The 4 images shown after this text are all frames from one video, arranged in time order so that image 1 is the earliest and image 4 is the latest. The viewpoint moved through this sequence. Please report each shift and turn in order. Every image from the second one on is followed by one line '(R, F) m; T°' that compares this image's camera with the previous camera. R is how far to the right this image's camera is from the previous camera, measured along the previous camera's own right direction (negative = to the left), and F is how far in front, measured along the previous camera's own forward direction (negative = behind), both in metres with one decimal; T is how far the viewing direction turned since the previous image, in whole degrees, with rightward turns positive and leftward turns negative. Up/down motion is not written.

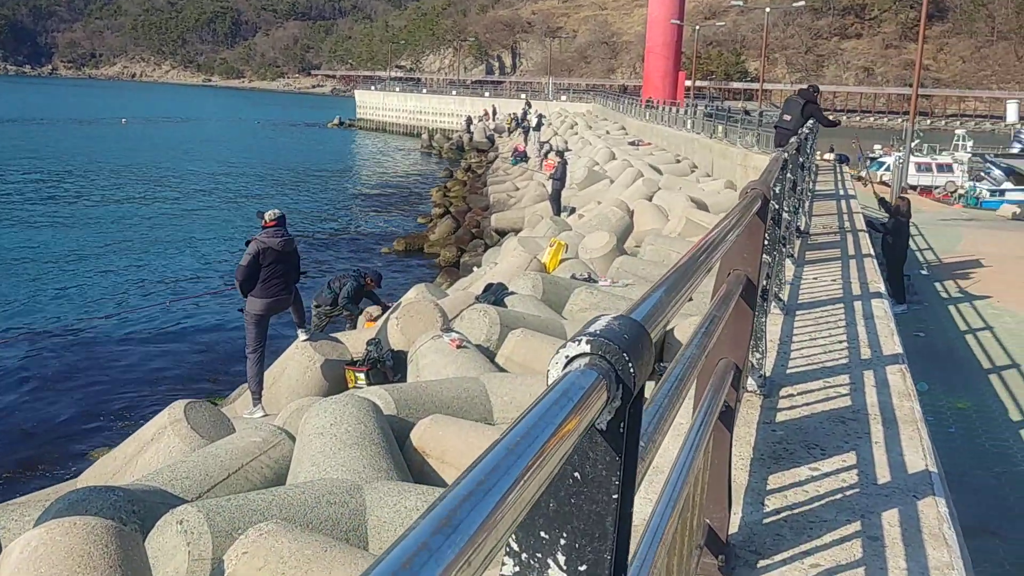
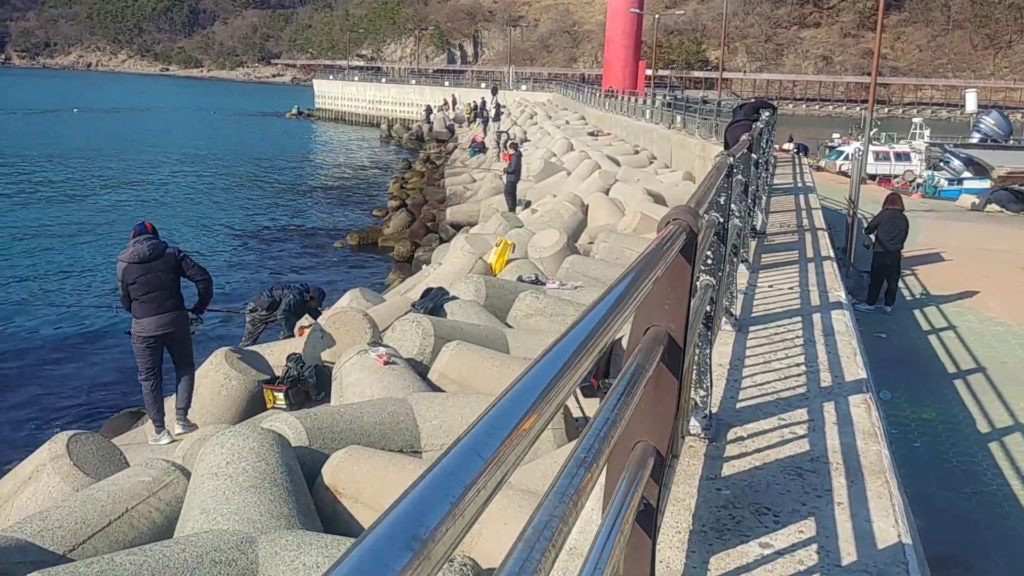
(+0.2, +0.7) m; +2°
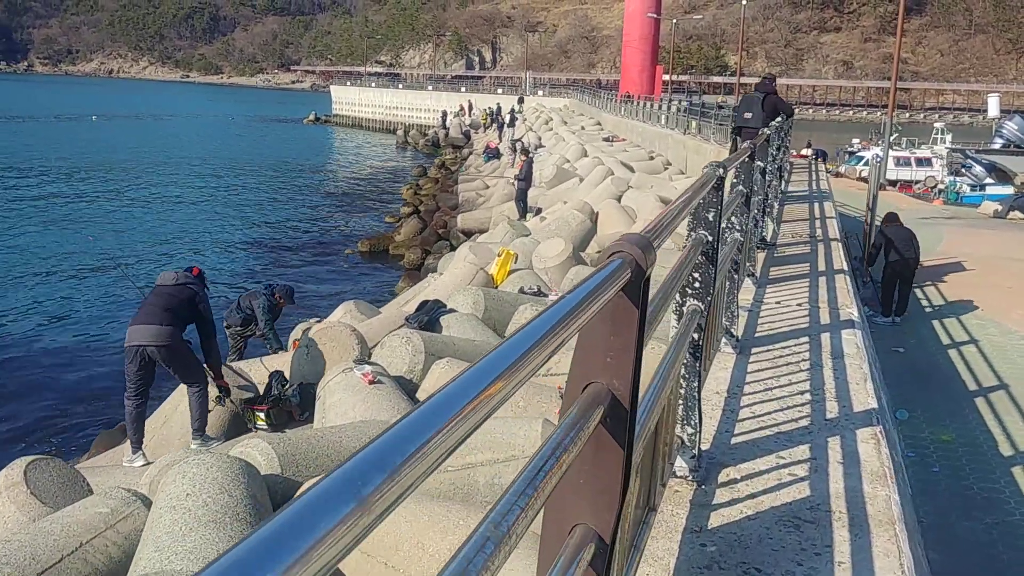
(+0.2, +0.4) m; -1°
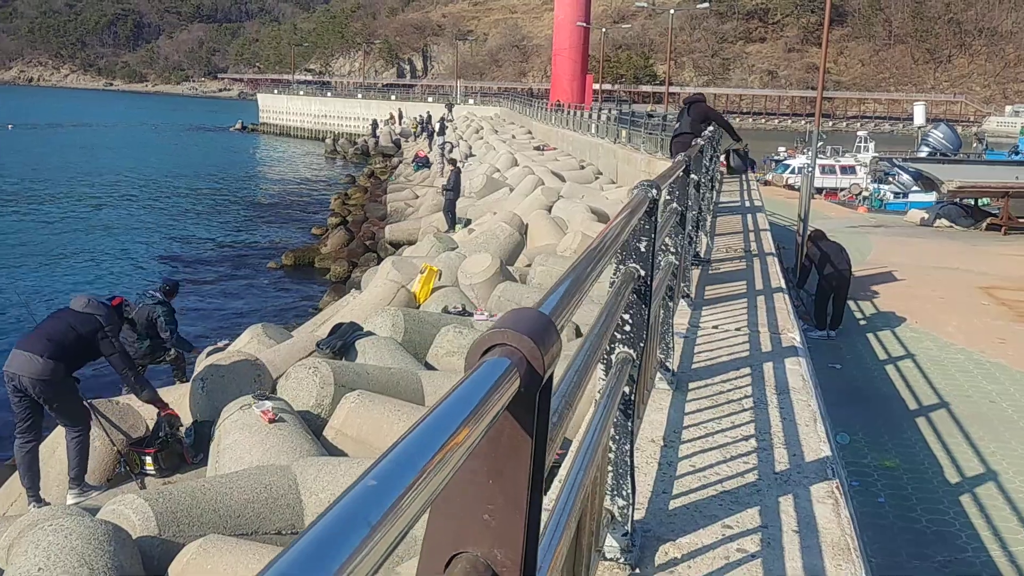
(+0.1, +0.6) m; +4°
